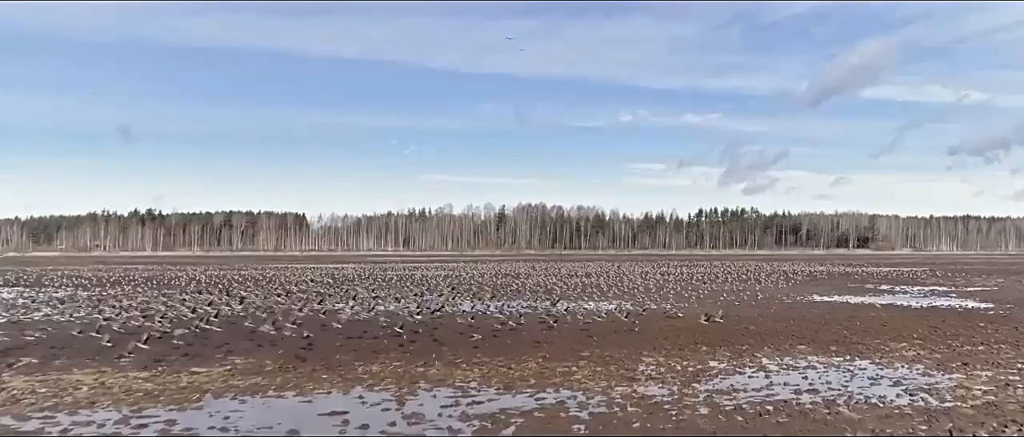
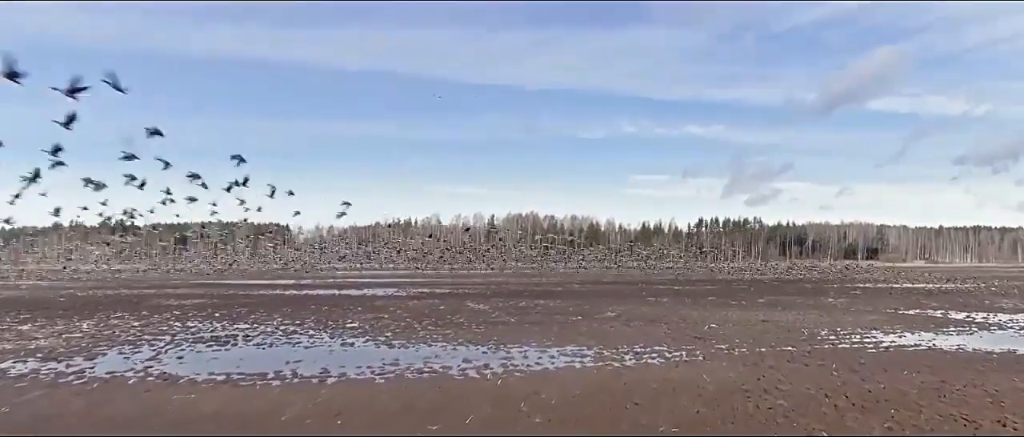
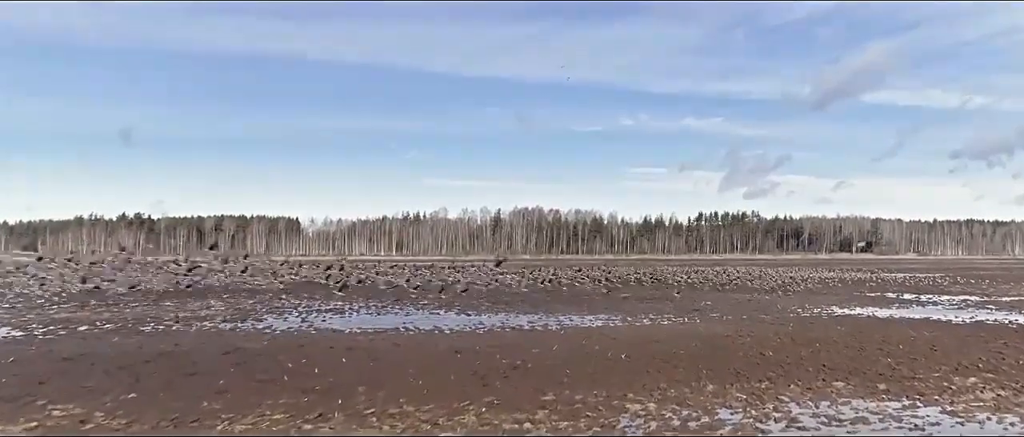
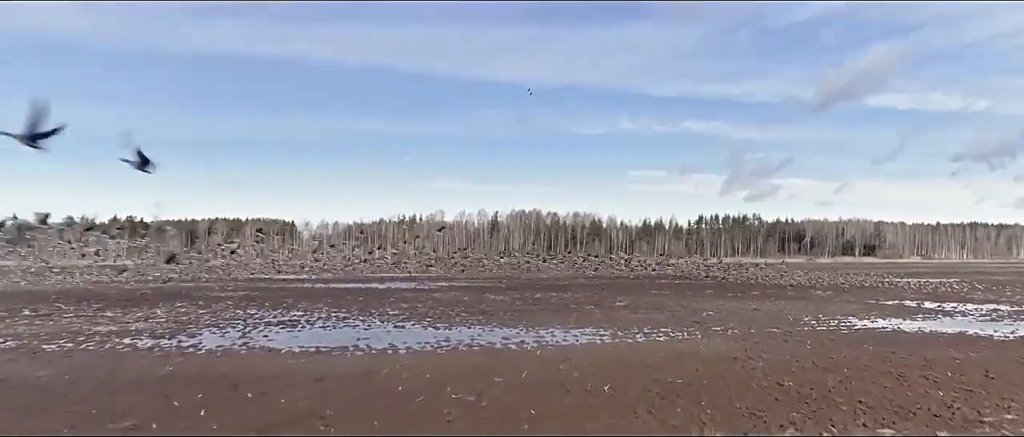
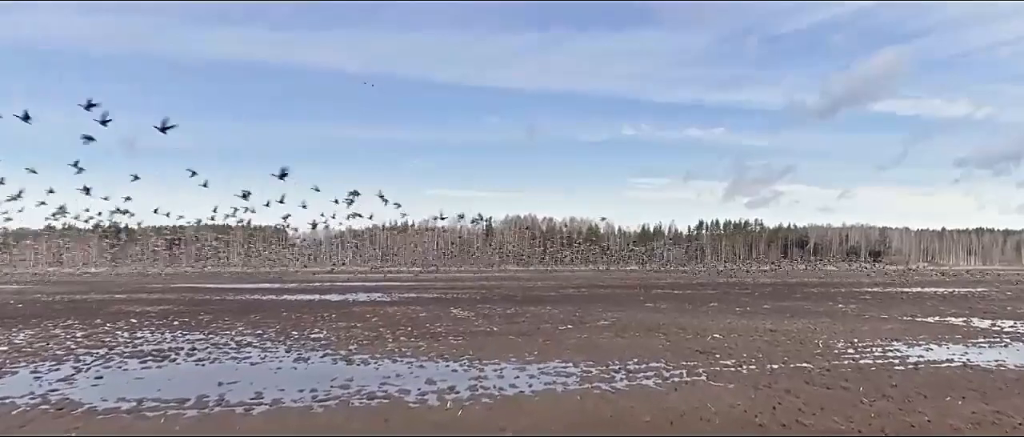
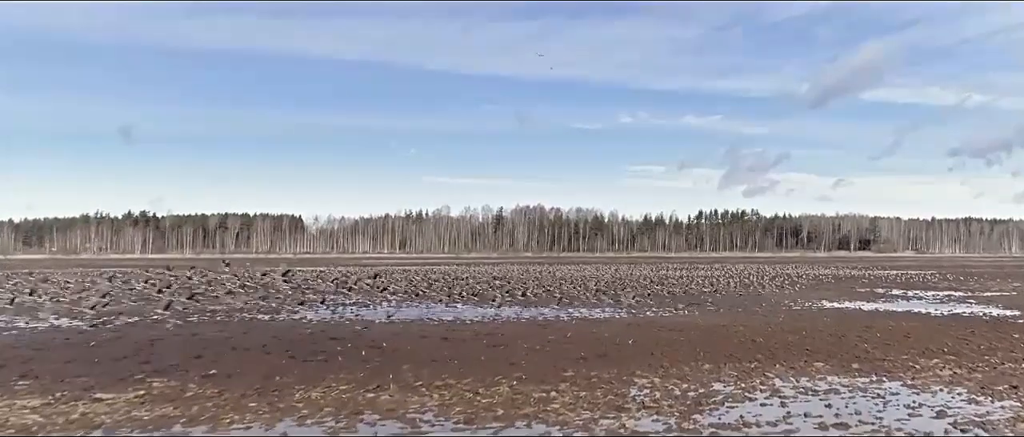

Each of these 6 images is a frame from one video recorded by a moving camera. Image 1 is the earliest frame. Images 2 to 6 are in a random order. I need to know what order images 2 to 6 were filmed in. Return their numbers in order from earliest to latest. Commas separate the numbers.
6, 3, 4, 2, 5
